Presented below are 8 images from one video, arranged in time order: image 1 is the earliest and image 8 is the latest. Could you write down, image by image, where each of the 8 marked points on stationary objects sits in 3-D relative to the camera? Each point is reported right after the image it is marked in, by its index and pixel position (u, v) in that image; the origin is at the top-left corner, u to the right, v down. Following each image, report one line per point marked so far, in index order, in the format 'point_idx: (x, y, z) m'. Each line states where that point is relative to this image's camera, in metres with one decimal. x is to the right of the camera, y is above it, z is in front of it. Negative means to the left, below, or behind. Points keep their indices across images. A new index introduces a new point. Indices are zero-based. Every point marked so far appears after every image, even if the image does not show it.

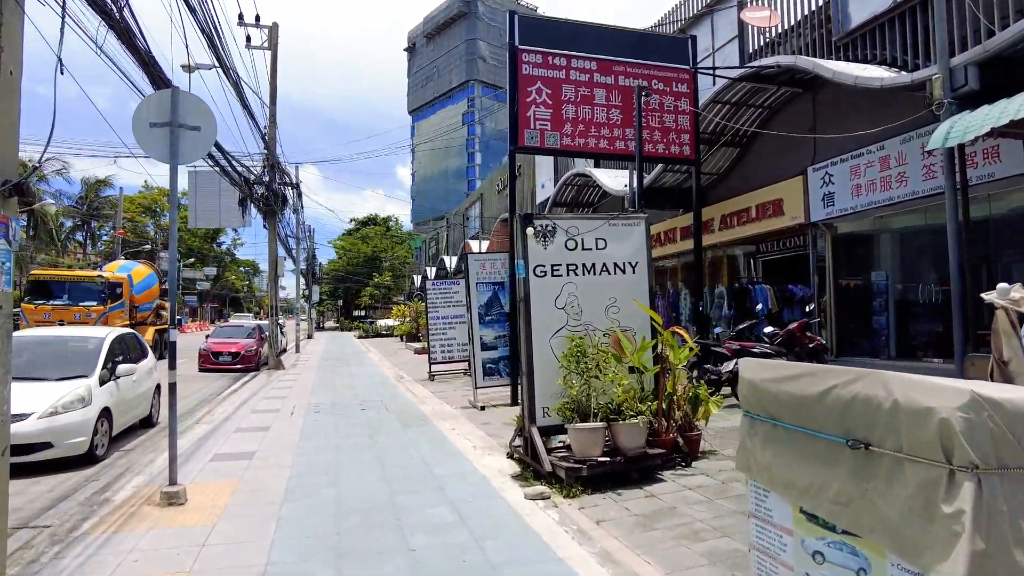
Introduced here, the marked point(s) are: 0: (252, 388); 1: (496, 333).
0: (-5.8, -2.2, +14.4) m
1: (-0.3, -0.7, +9.6) m
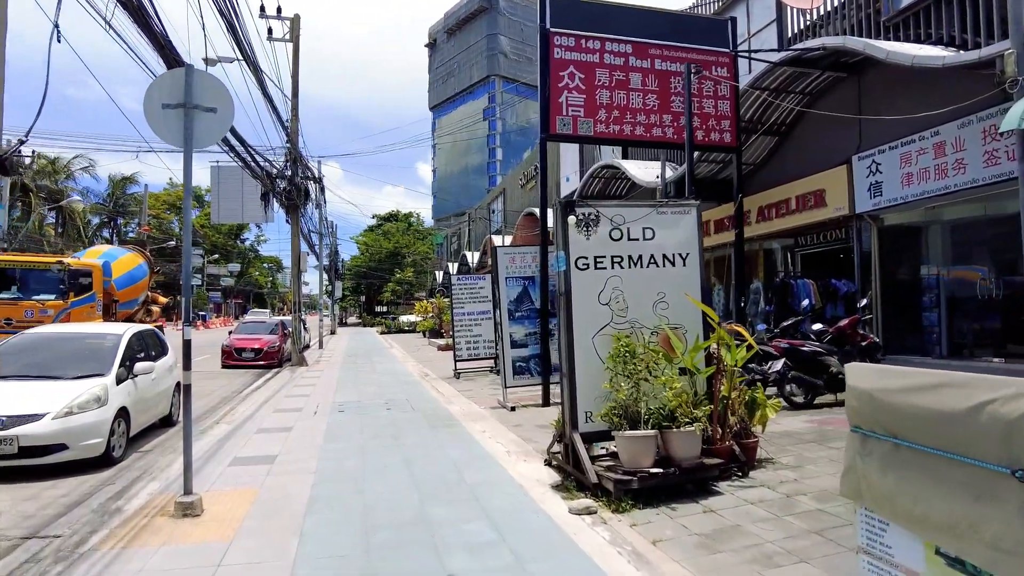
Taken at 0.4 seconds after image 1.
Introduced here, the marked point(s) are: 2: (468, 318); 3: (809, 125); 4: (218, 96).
0: (-5.2, -2.1, +14.1) m
1: (+0.2, -0.6, +9.2) m
2: (-1.0, -0.6, +13.6) m
3: (+5.8, +3.2, +12.9) m
4: (-2.2, +1.5, +4.9) m
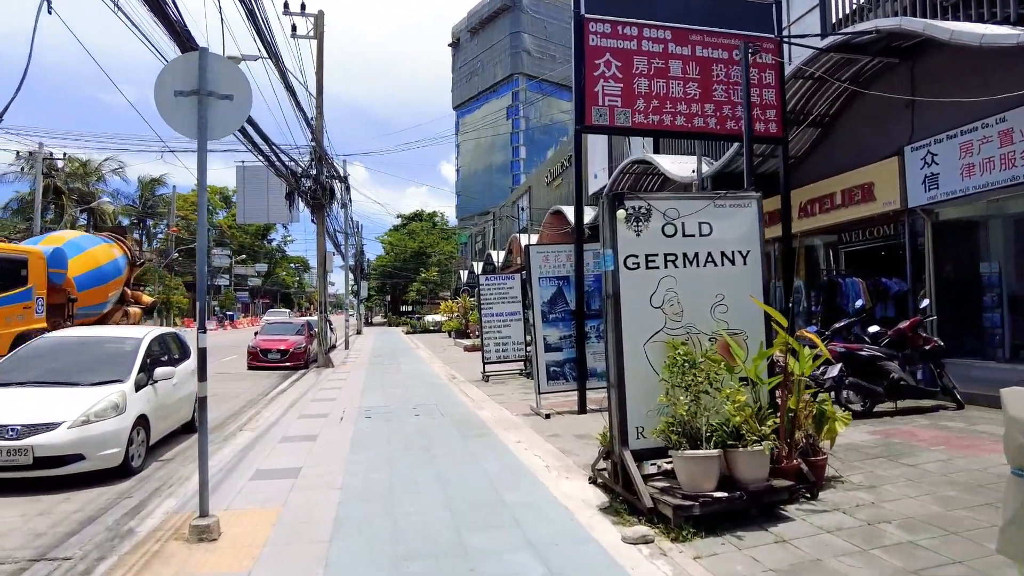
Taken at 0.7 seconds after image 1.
0: (-4.5, -2.1, +13.8) m
1: (+0.6, -0.6, +8.7) m
2: (-0.3, -0.6, +13.1) m
3: (+6.4, +3.2, +12.2) m
4: (-1.9, +1.4, +4.5) m
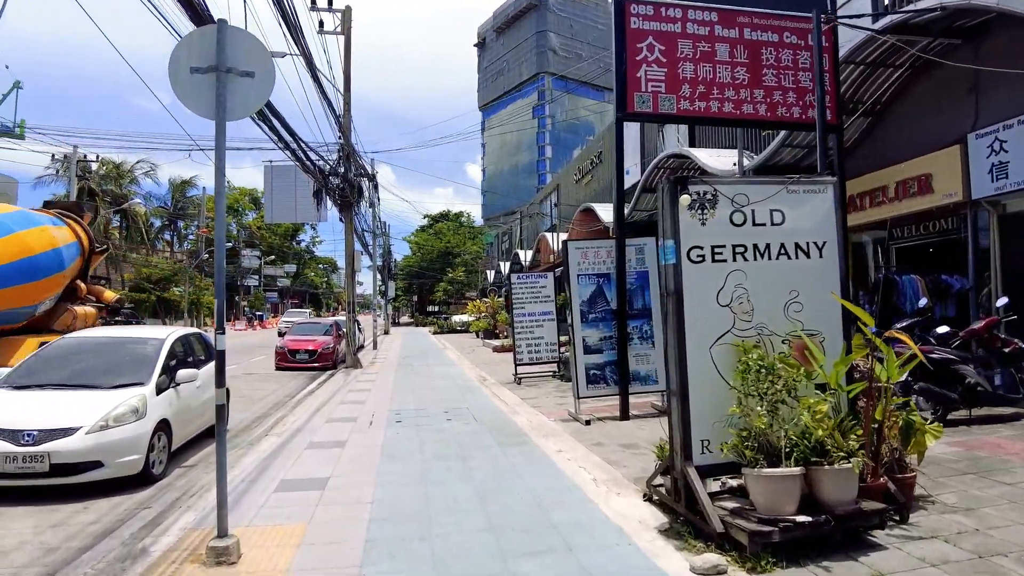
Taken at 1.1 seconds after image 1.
0: (-3.8, -2.1, +13.5) m
1: (+1.1, -0.6, +8.2) m
2: (+0.3, -0.6, +12.7) m
3: (+7.0, +3.3, +11.4) m
4: (-1.6, +1.5, +4.1) m
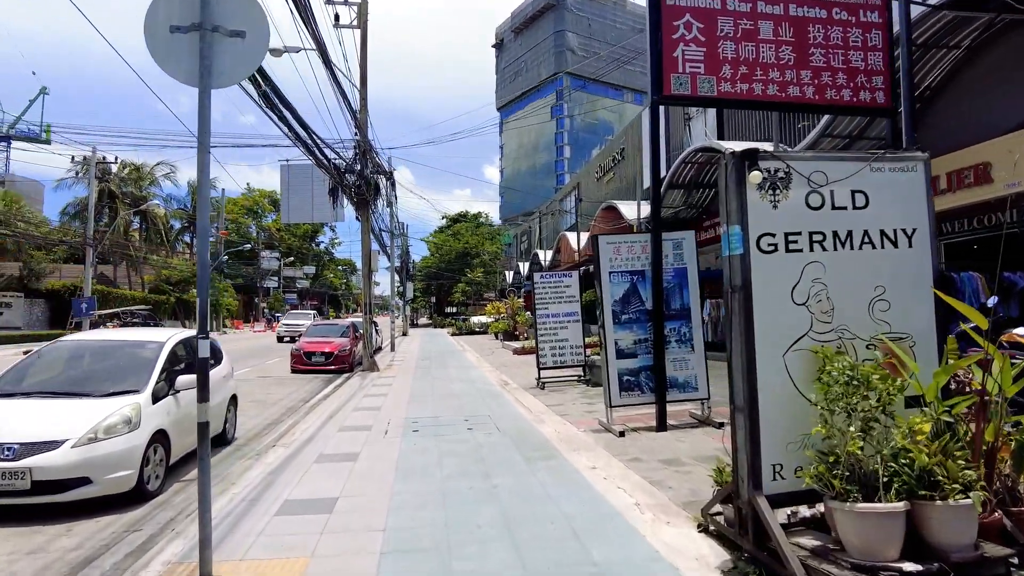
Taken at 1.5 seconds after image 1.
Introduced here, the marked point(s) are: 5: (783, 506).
0: (-3.4, -2.1, +13.0) m
1: (+1.4, -0.6, +7.5) m
2: (+0.7, -0.6, +12.0) m
3: (+7.4, +3.3, +10.6) m
4: (-1.4, +1.5, +3.5) m
5: (+1.5, -1.2, +3.5) m
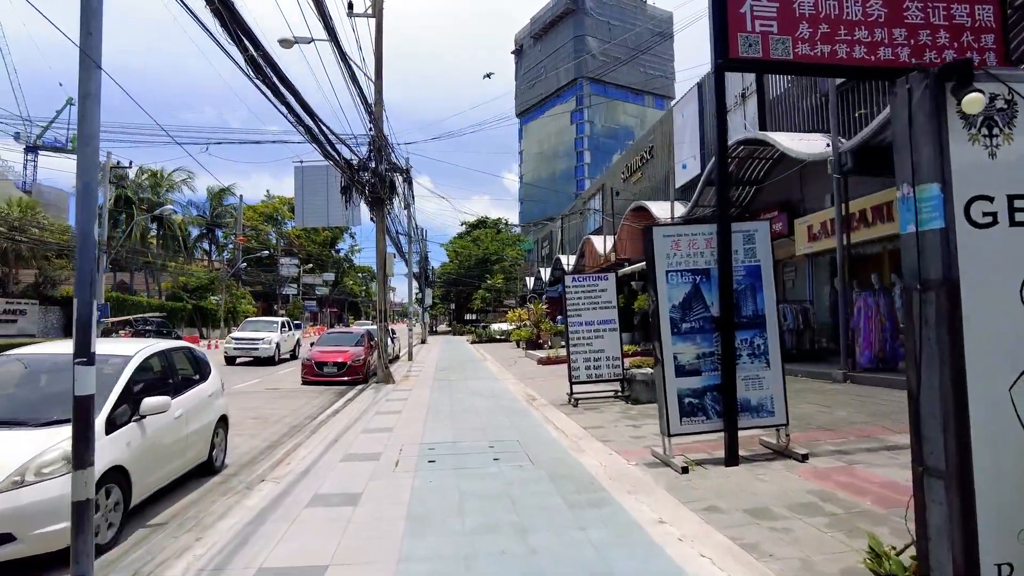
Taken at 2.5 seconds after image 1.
0: (-2.9, -2.2, +11.8) m
1: (+1.8, -0.6, +6.2) m
2: (+1.2, -0.7, +10.7) m
3: (+7.8, +3.2, +9.1) m
4: (-1.2, +1.5, +2.3) m
5: (+1.7, -1.2, +2.2) m
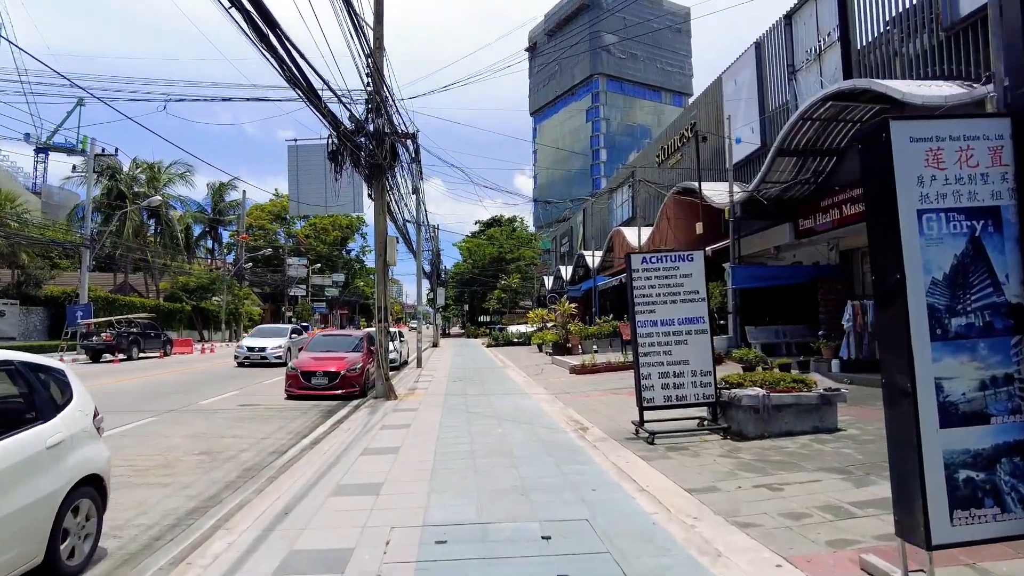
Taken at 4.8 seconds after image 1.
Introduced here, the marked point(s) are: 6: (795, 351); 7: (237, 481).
0: (-2.3, -2.0, +8.7) m
1: (+2.2, -0.4, +3.0) m
2: (+1.7, -0.5, +7.5) m
3: (+8.3, +3.4, +5.9) m
4: (-0.9, +1.7, -0.8) m
5: (+2.1, -1.0, -1.0) m
6: (+7.2, -1.6, +16.5) m
7: (-3.0, -2.0, +7.0) m
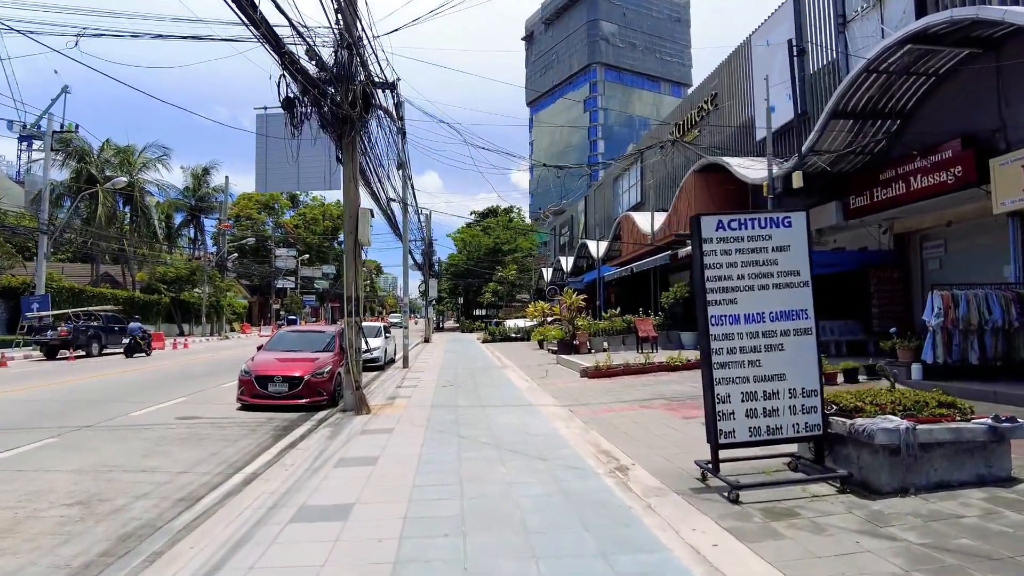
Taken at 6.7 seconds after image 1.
0: (-2.3, -1.8, +6.2) m
1: (+2.3, -0.3, +0.6) m
2: (+1.8, -0.3, +5.1) m
3: (+8.4, +3.6, +3.4) m
4: (-0.7, +1.8, -3.3) m
5: (+2.2, -0.9, -3.4) m
6: (+7.2, -1.3, +14.0) m
7: (-2.9, -1.9, +4.5) m
